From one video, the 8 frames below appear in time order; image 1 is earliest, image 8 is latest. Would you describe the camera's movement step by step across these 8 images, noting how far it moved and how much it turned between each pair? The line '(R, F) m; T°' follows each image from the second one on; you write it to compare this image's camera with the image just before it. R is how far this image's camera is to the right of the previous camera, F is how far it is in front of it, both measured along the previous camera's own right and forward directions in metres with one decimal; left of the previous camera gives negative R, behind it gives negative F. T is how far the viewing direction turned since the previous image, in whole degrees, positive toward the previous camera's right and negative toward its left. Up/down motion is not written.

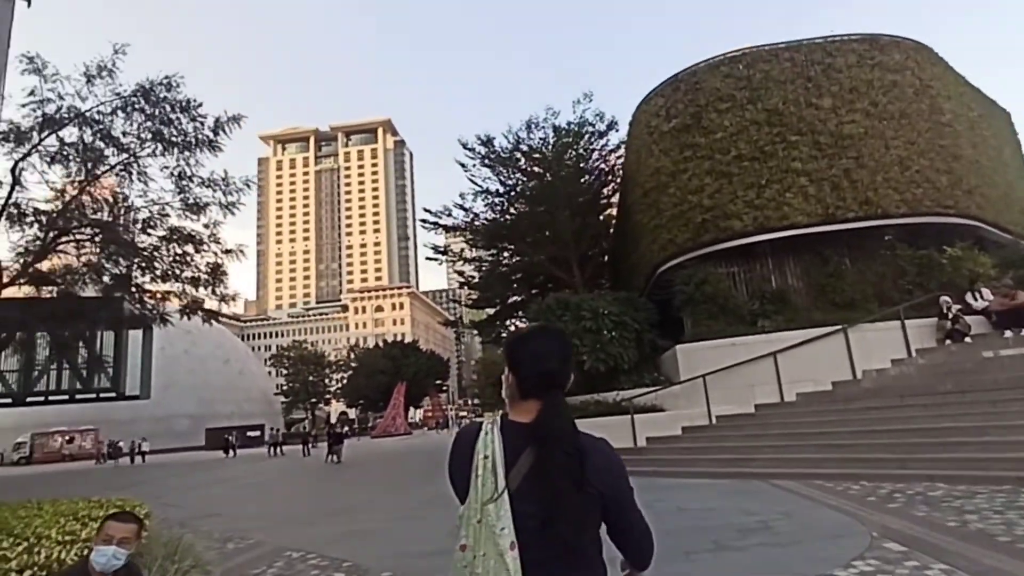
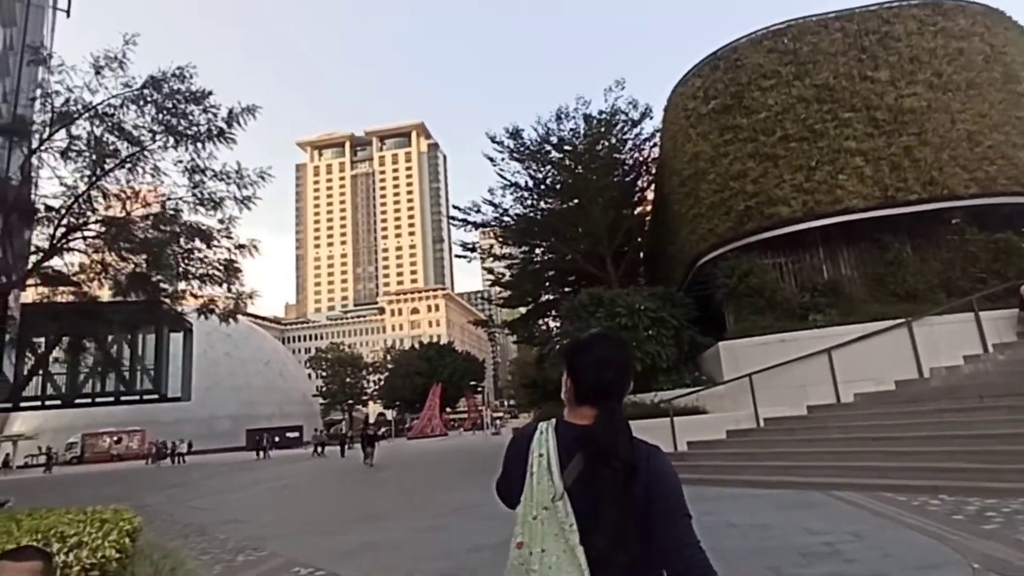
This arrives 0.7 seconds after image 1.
(+0.1, +0.8) m; -3°
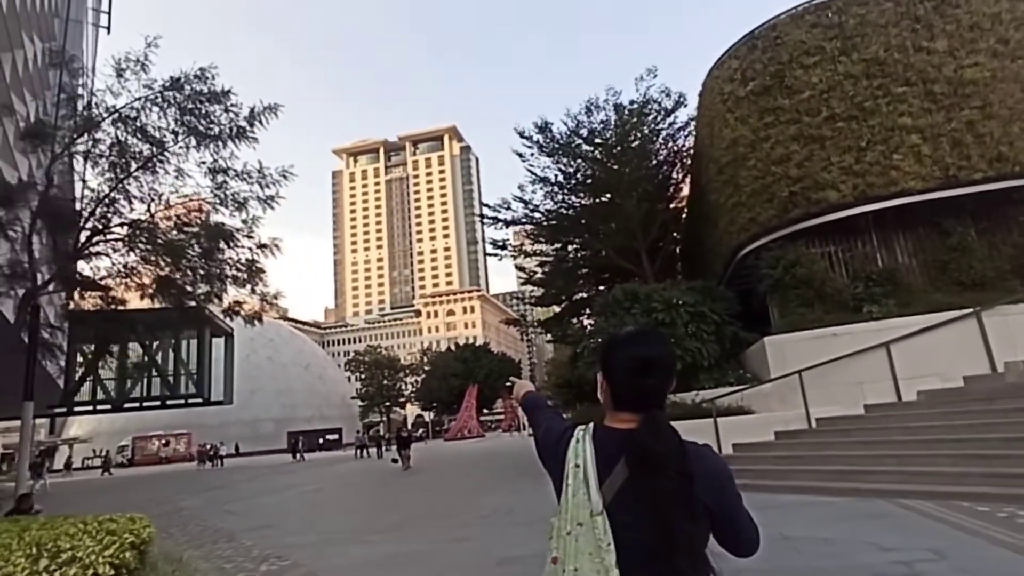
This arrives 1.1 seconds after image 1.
(+0.1, +0.5) m; -3°
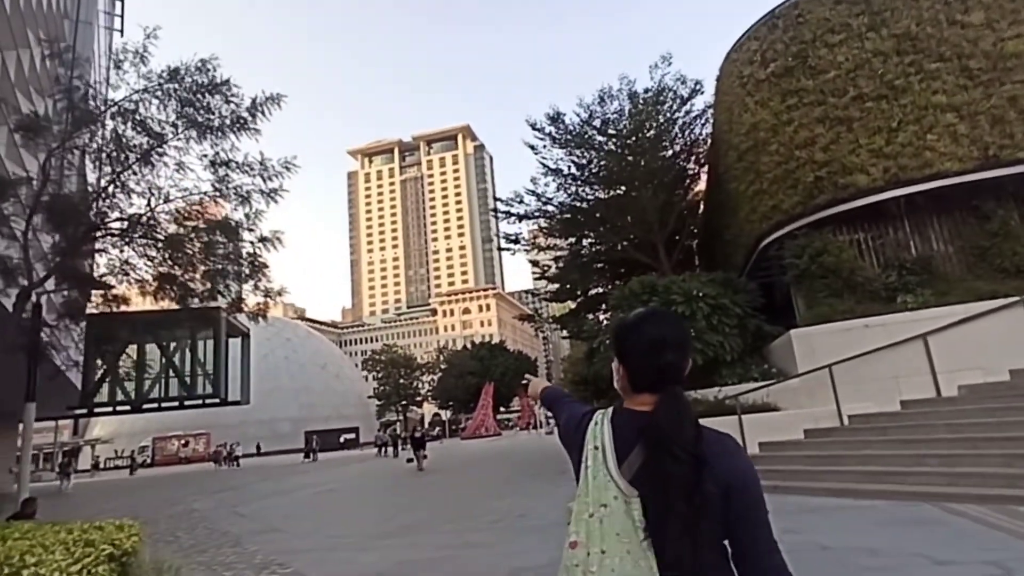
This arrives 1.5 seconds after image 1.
(+0.1, +0.5) m; -1°
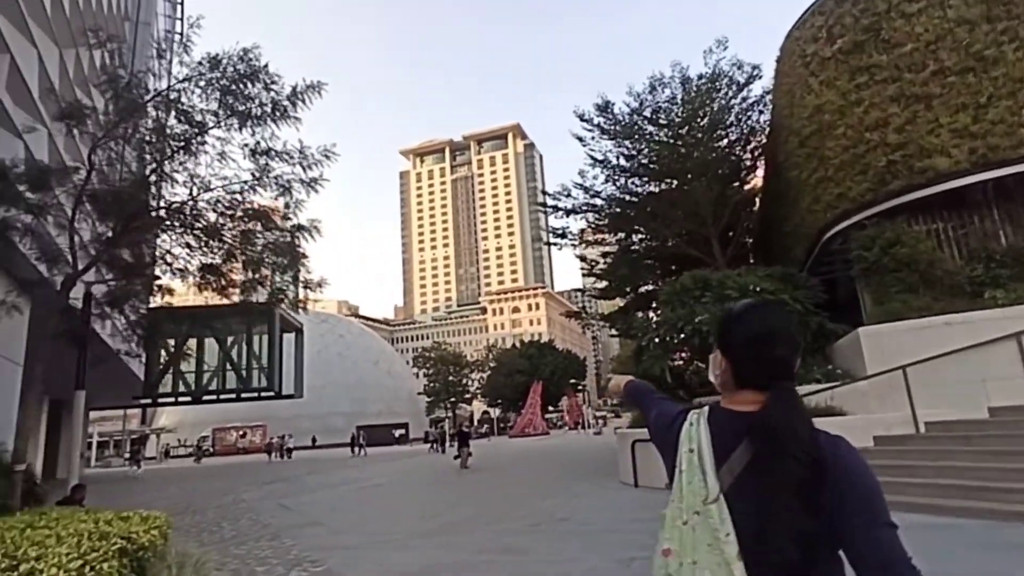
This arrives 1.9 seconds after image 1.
(+0.1, +0.5) m; -5°
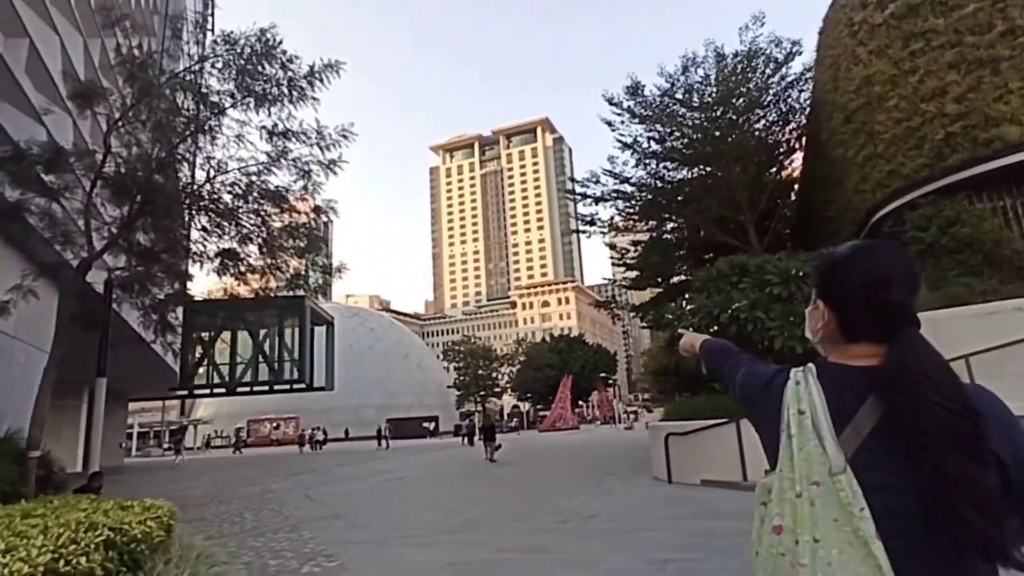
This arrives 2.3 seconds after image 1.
(+0.1, +0.5) m; -3°
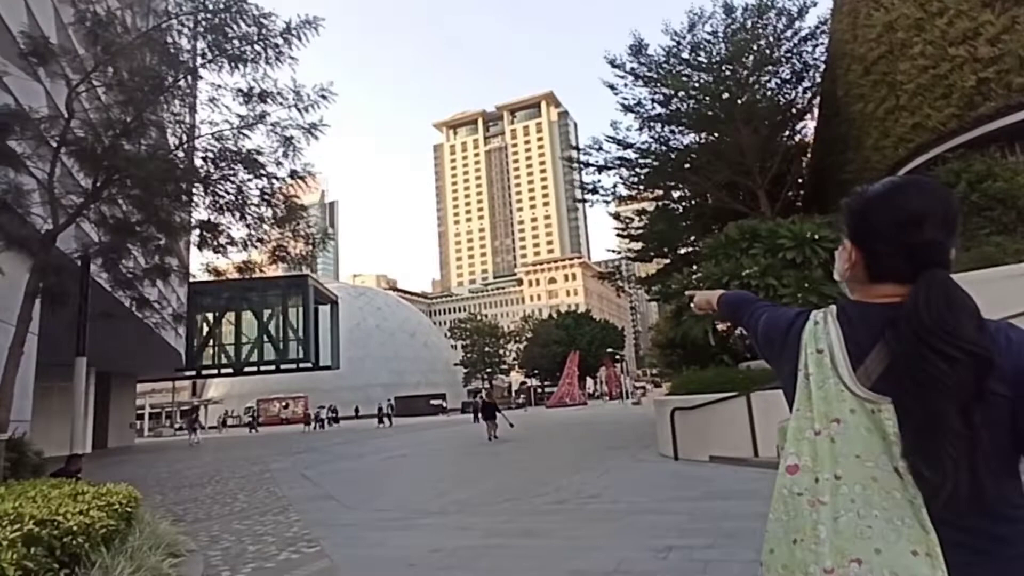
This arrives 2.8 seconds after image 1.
(+0.2, +0.6) m; -1°
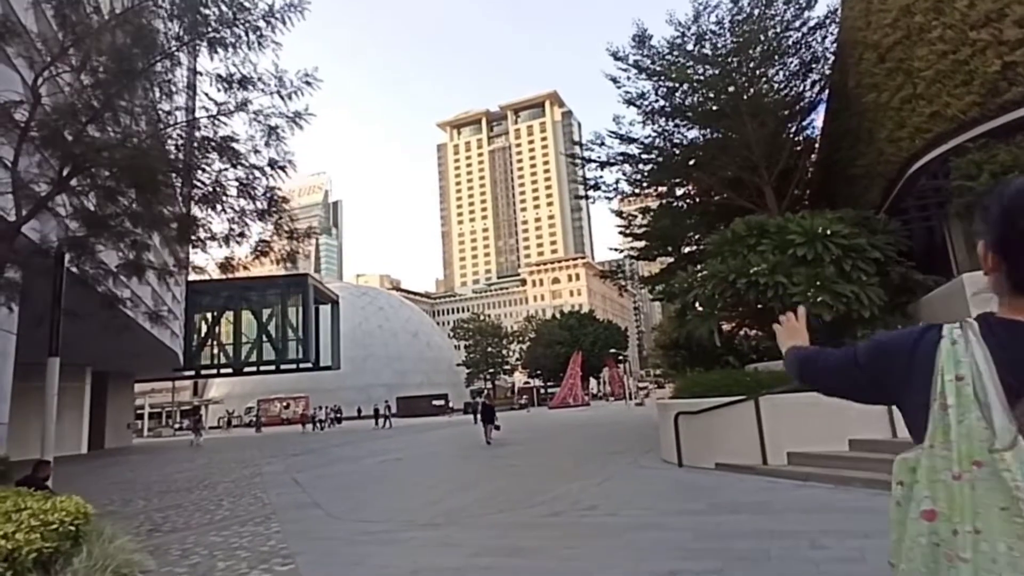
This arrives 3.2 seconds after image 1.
(+0.1, +0.5) m; 0°
